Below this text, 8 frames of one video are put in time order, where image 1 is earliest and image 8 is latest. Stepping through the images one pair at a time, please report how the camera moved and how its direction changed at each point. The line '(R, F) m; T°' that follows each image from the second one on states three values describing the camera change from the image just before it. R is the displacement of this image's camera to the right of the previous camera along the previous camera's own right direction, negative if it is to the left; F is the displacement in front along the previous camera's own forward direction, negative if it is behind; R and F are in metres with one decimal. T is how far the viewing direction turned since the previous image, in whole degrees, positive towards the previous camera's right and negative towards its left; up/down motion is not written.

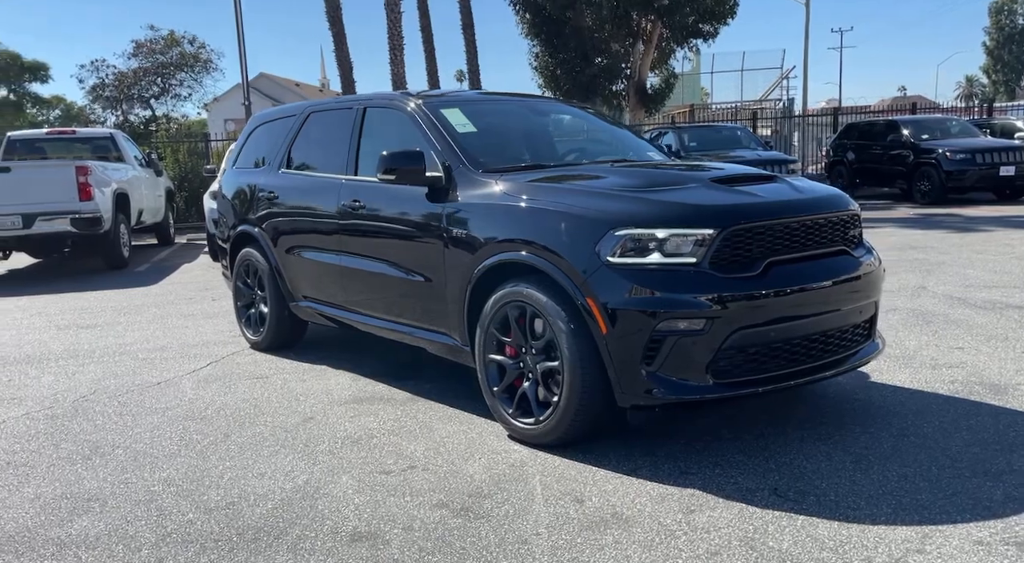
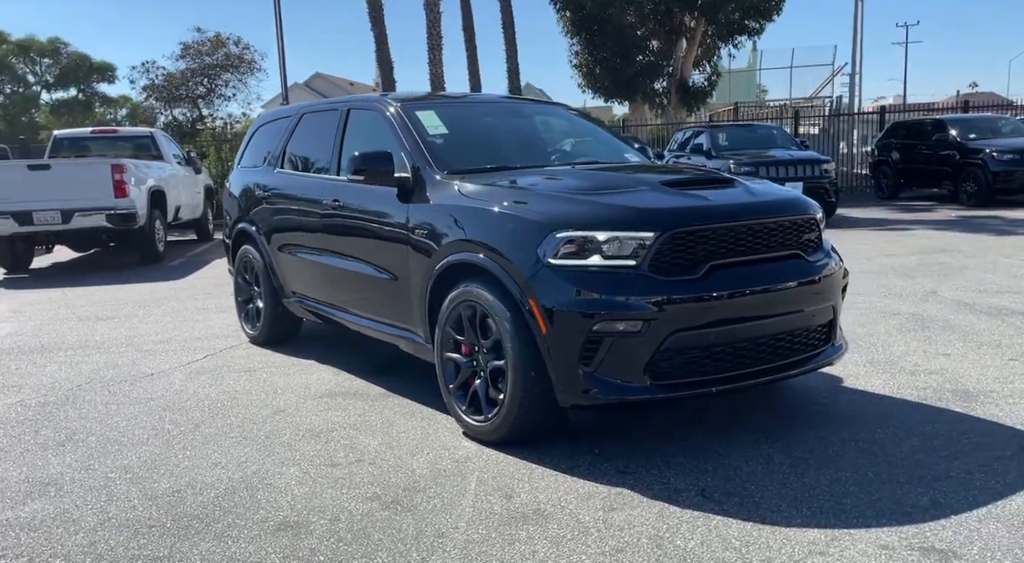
(+0.5, -0.1) m; -3°
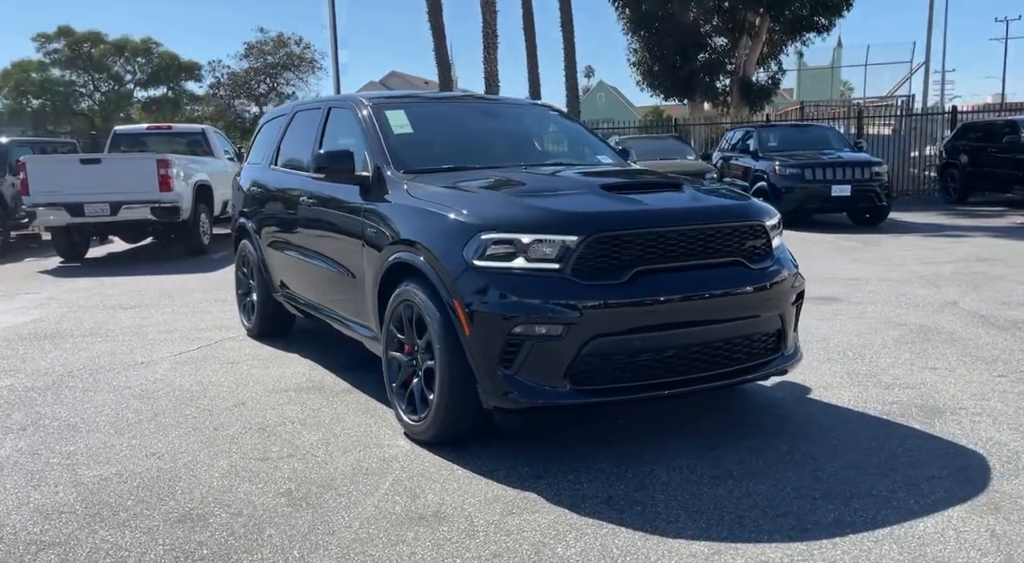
(+0.6, 0.0) m; -5°
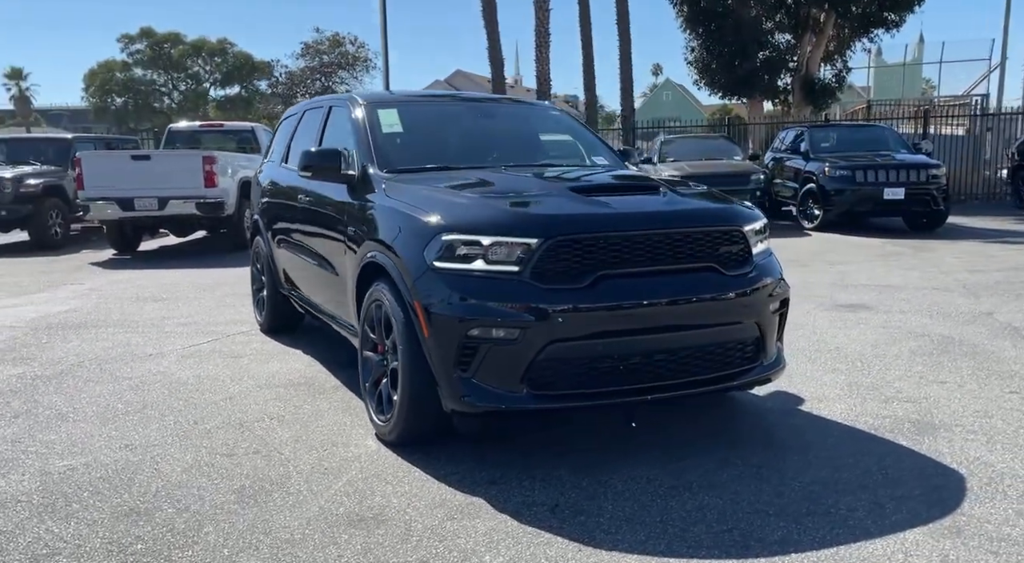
(+0.4, +0.1) m; -4°
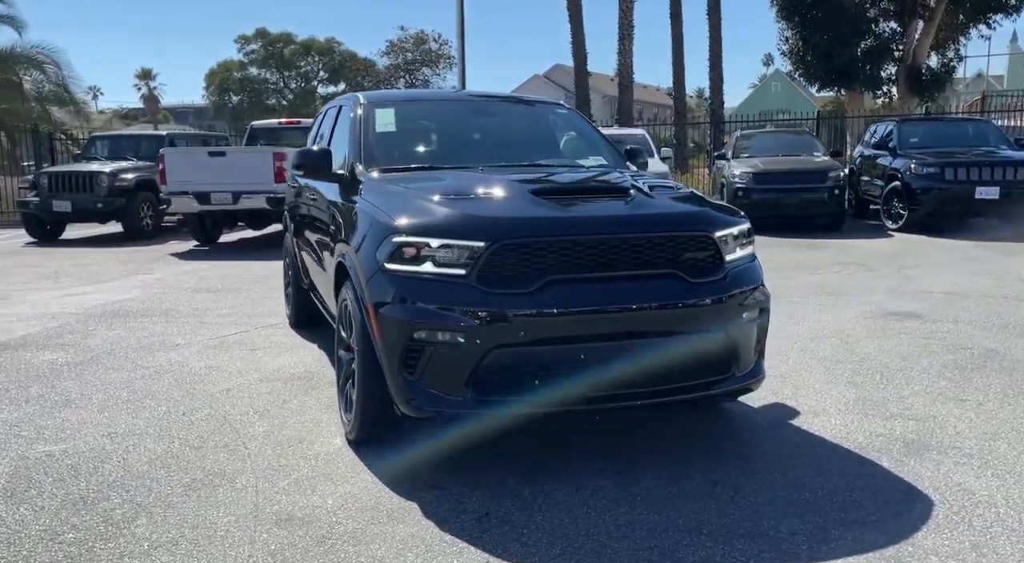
(+0.6, +0.1) m; -7°
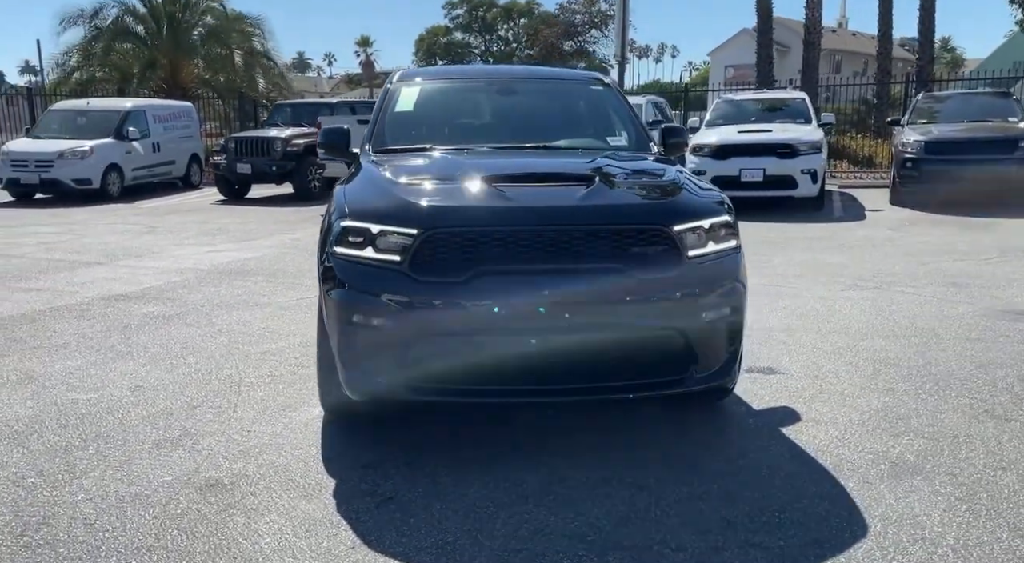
(+1.1, +0.2) m; -13°
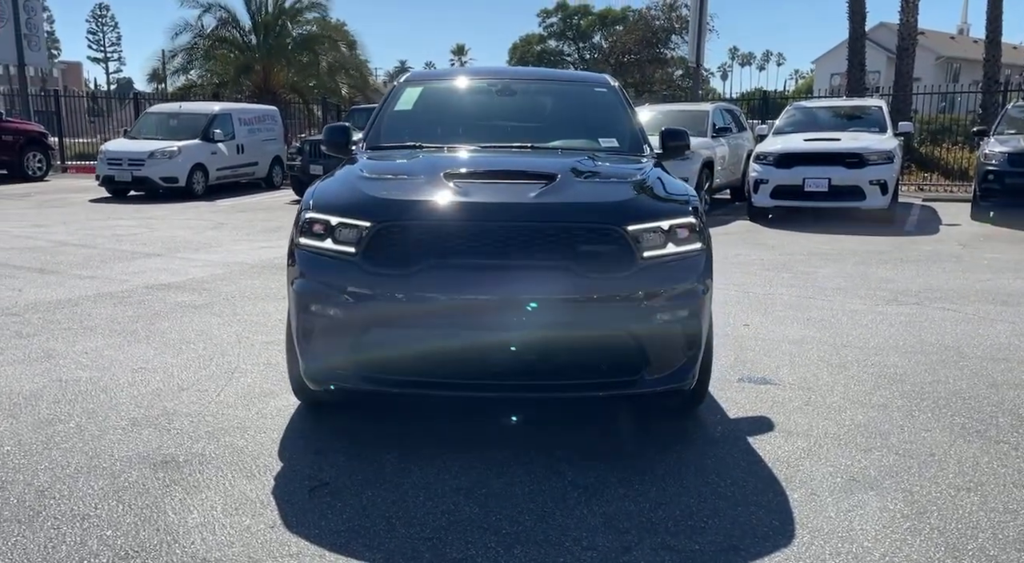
(+0.6, 0.0) m; -6°
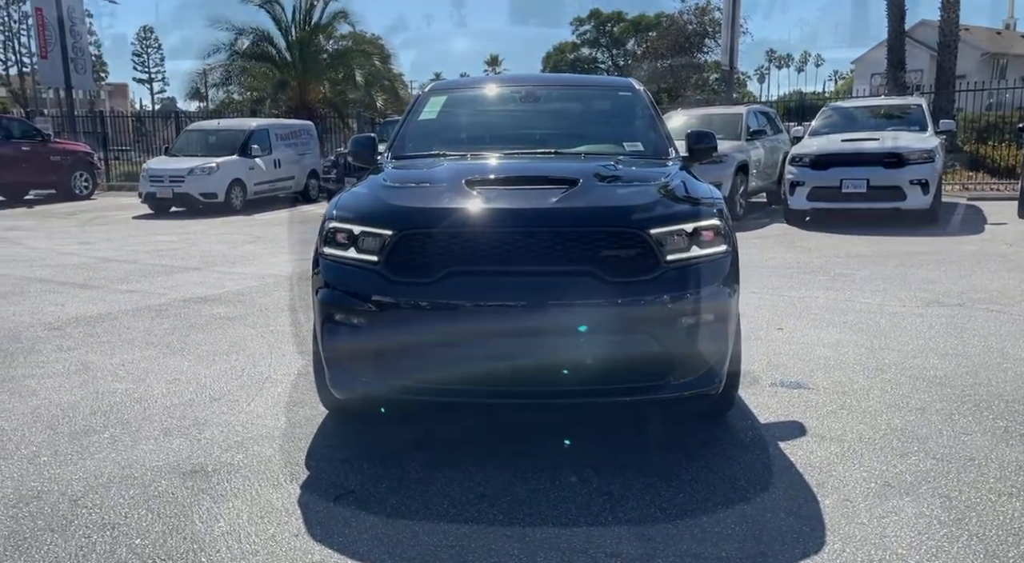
(+0.1, 0.0) m; -3°
